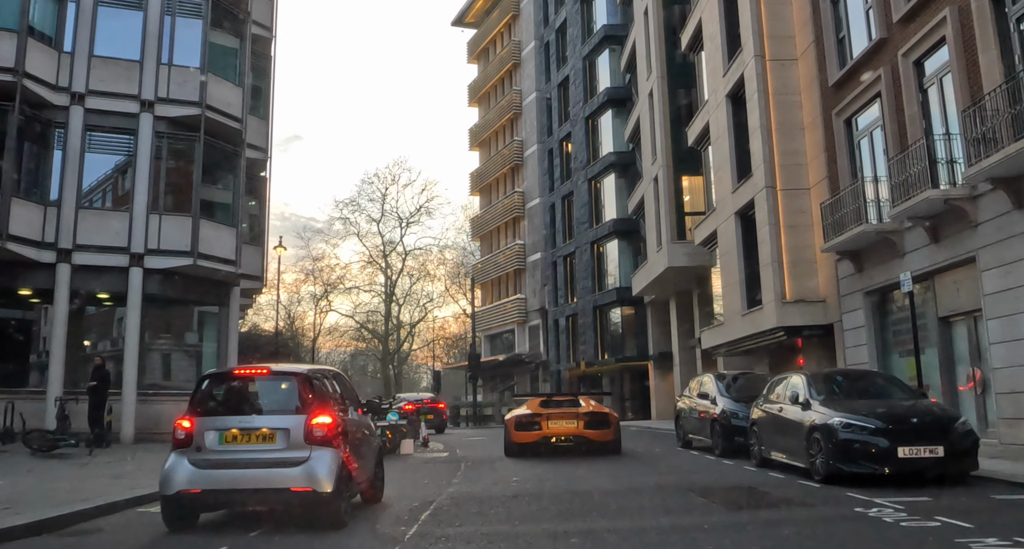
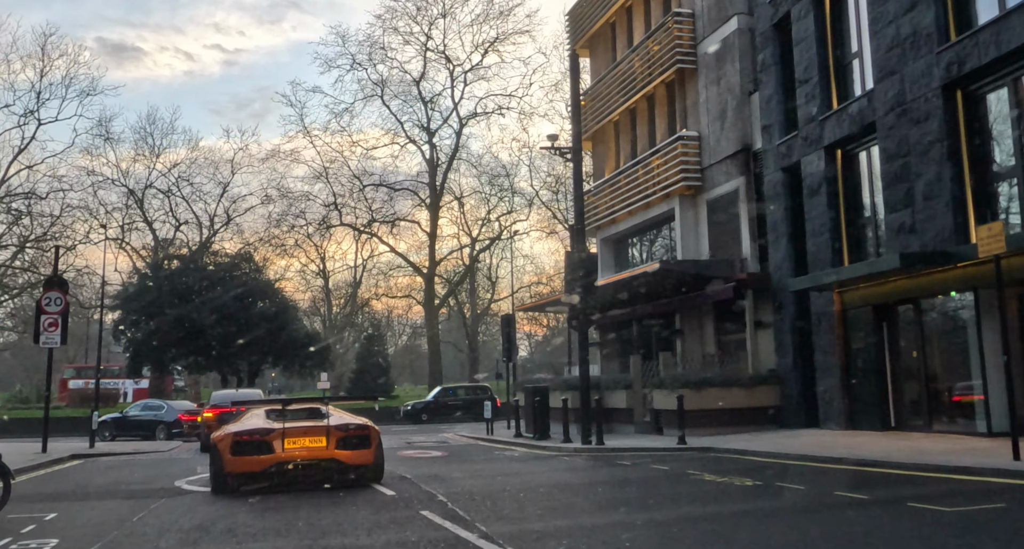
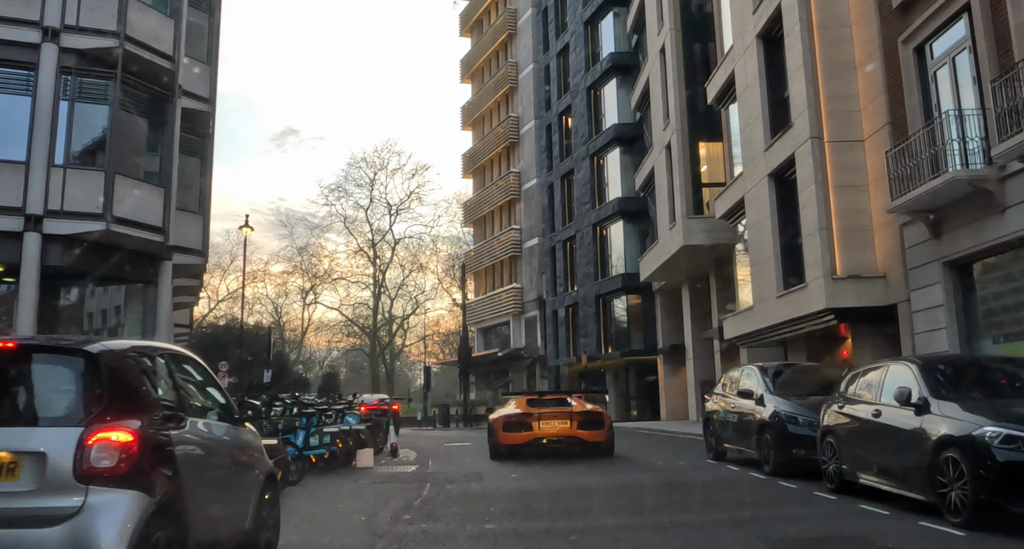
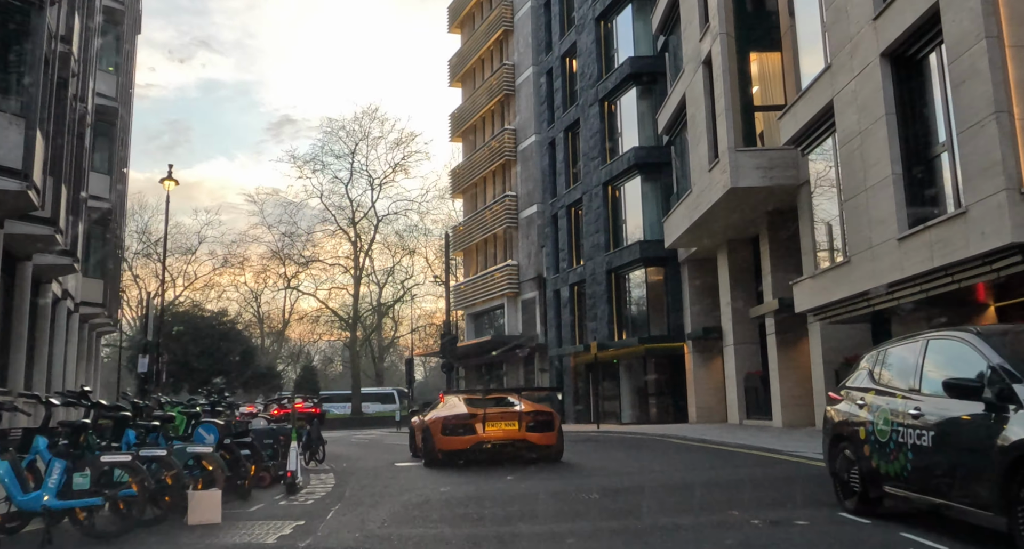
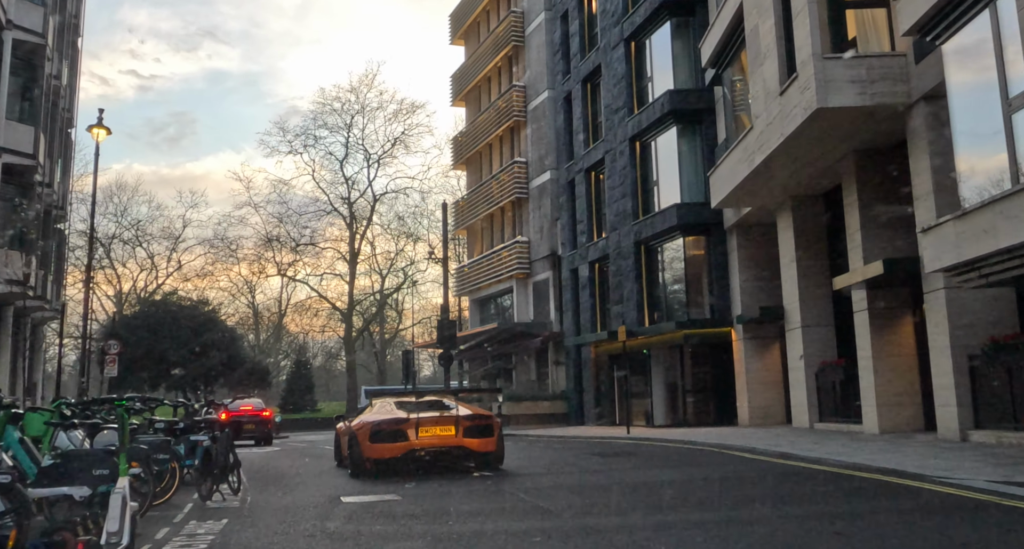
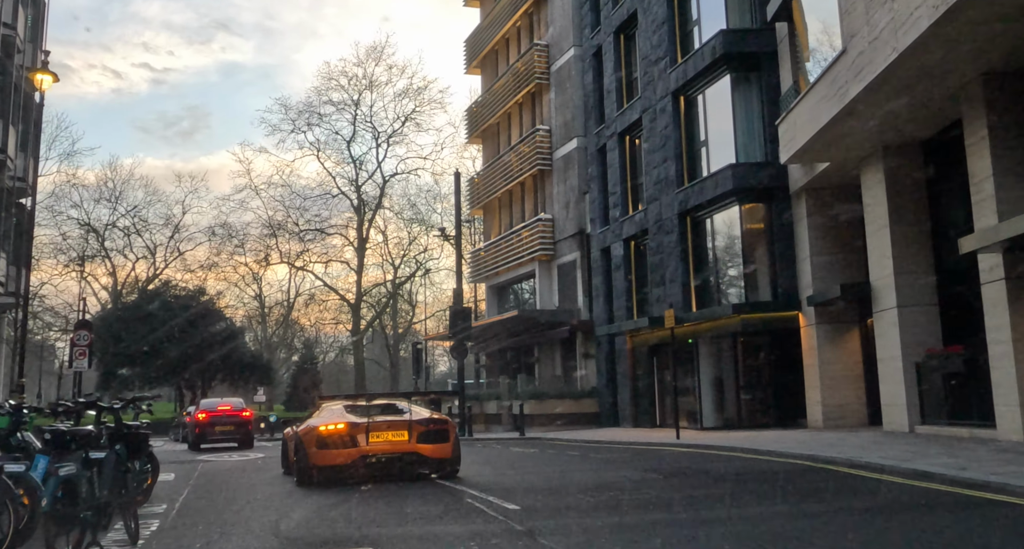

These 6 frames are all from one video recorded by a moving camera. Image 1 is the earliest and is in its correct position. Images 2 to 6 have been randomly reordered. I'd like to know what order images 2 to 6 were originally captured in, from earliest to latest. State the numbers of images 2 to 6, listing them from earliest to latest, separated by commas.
3, 4, 5, 6, 2
